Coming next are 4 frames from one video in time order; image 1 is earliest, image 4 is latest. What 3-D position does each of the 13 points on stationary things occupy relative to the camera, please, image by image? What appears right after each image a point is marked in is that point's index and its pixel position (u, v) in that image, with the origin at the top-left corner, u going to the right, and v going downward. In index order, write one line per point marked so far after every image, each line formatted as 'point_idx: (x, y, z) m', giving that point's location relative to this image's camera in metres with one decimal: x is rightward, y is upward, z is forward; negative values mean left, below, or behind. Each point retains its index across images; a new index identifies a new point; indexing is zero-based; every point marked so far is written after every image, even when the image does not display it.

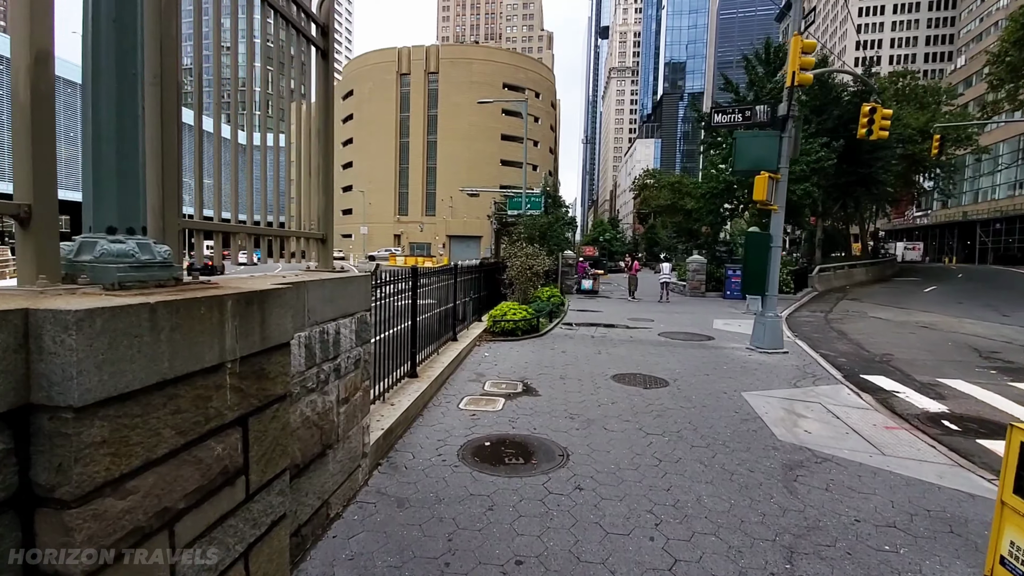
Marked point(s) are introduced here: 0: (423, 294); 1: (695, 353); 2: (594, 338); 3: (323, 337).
0: (-1.4, -0.1, +7.7) m
1: (+3.4, -1.2, +9.6) m
2: (+1.7, -1.0, +10.7) m
3: (-1.2, -0.3, +3.2) m
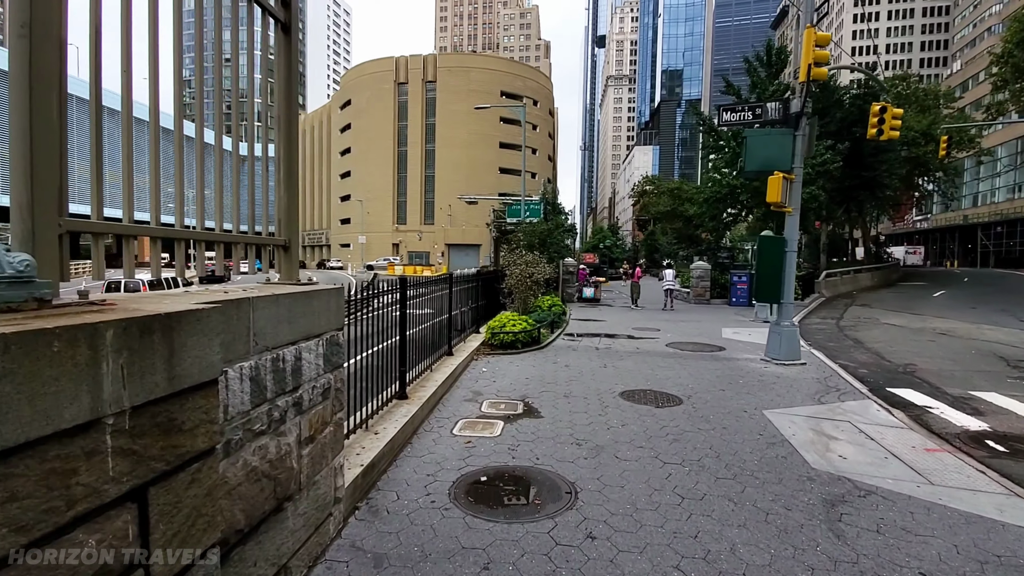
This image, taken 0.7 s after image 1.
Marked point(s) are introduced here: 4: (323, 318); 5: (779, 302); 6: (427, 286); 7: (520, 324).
0: (-1.4, -0.2, +7.1) m
1: (+3.4, -1.4, +9.0) m
2: (+1.7, -1.2, +10.1) m
3: (-1.2, -0.4, +2.6) m
4: (-1.1, -0.2, +3.1) m
5: (+4.8, -0.3, +9.2) m
6: (-1.3, 0.0, +7.8) m
7: (+0.2, -0.7, +9.9) m
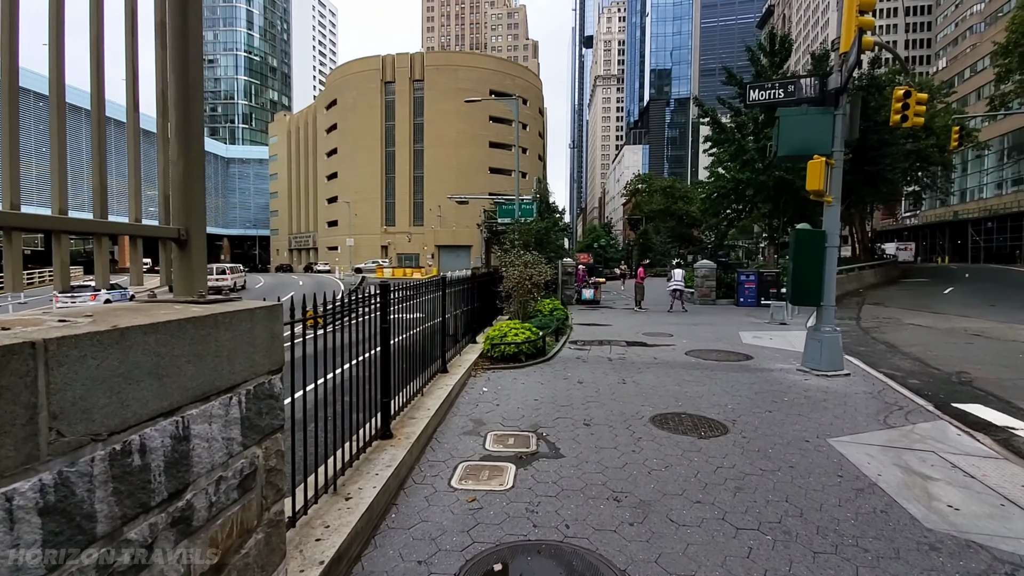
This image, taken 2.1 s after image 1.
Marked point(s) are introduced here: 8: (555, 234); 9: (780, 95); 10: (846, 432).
0: (-1.3, -0.3, +5.9) m
1: (+3.5, -1.4, +7.8) m
2: (+1.7, -1.3, +8.9) m
3: (-1.0, -0.5, +1.3) m
4: (-1.0, -0.3, +1.9) m
5: (+4.9, -0.3, +8.1) m
6: (-1.2, -0.1, +6.5) m
7: (+0.2, -0.8, +8.7) m
8: (+1.7, +2.1, +19.9) m
9: (+4.3, +3.1, +8.2) m
10: (+3.7, -1.6, +5.6) m
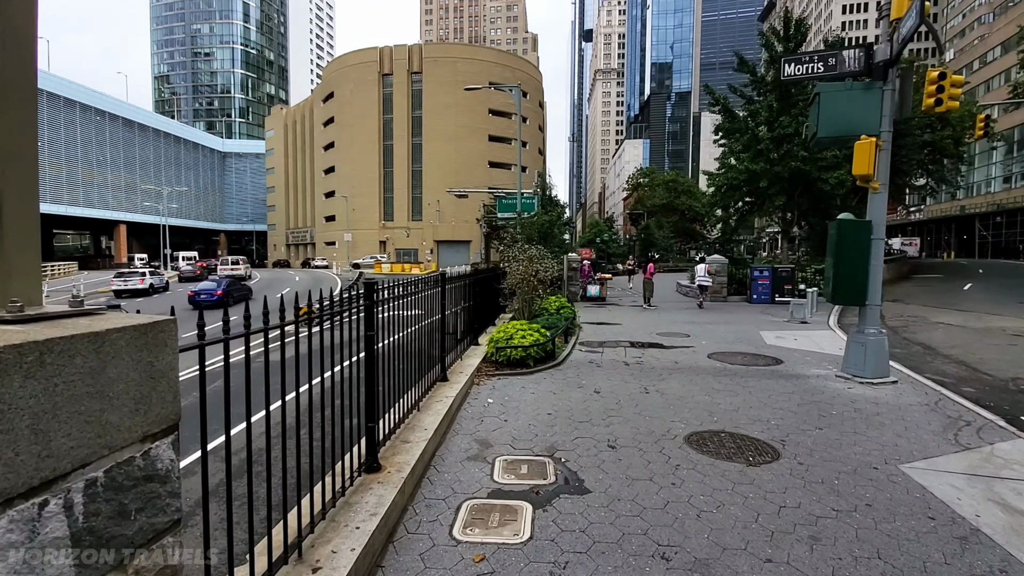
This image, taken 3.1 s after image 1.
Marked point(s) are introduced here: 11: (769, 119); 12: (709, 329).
0: (-1.2, -0.3, +5.0) m
1: (+3.6, -1.4, +7.0) m
2: (+1.8, -1.2, +8.1) m
3: (-0.9, -0.5, +0.5) m
4: (-0.9, -0.3, +1.0) m
5: (+5.0, -0.2, +7.3) m
6: (-1.1, 0.0, +5.7) m
7: (+0.3, -0.7, +7.9) m
8: (+1.8, +2.3, +19.0) m
9: (+4.4, +3.1, +7.3) m
10: (+3.8, -1.6, +4.8) m
11: (+9.5, +6.2, +18.7) m
12: (+4.6, -1.0, +11.9) m
